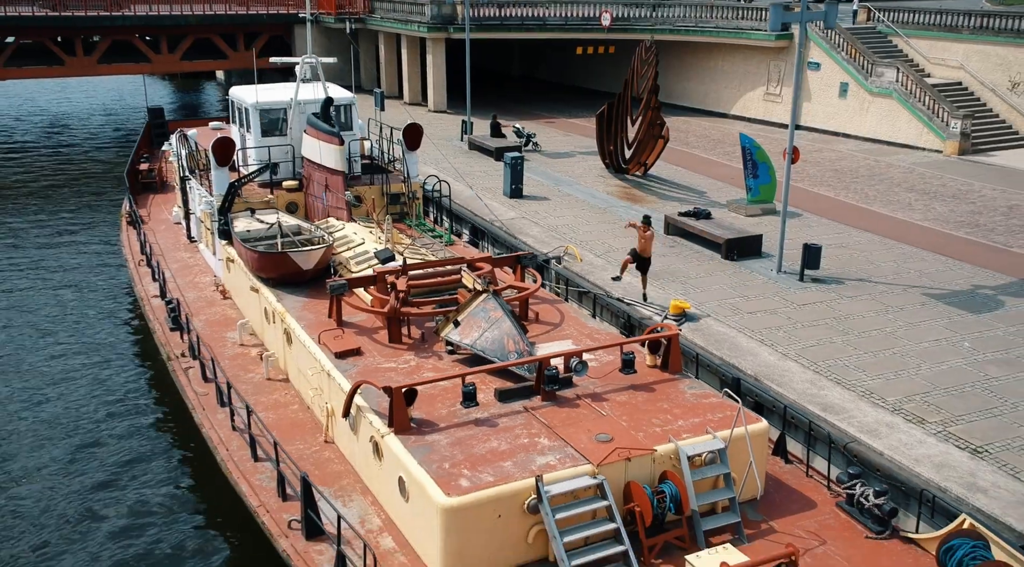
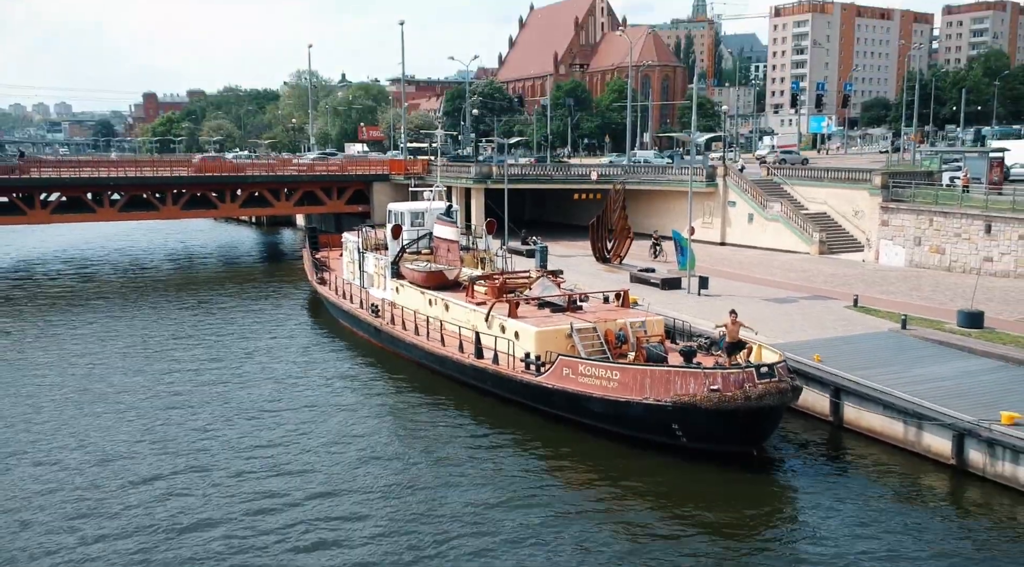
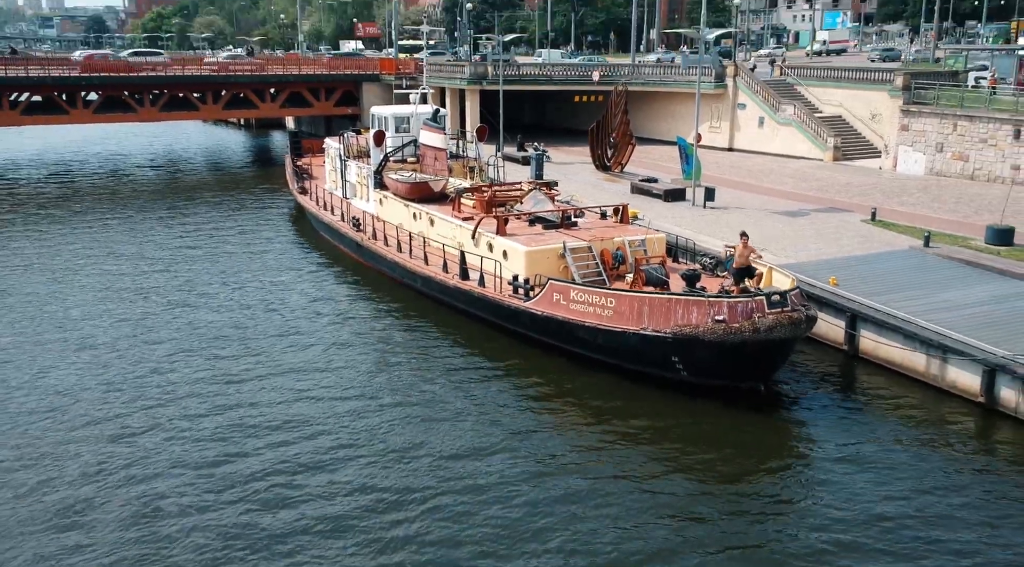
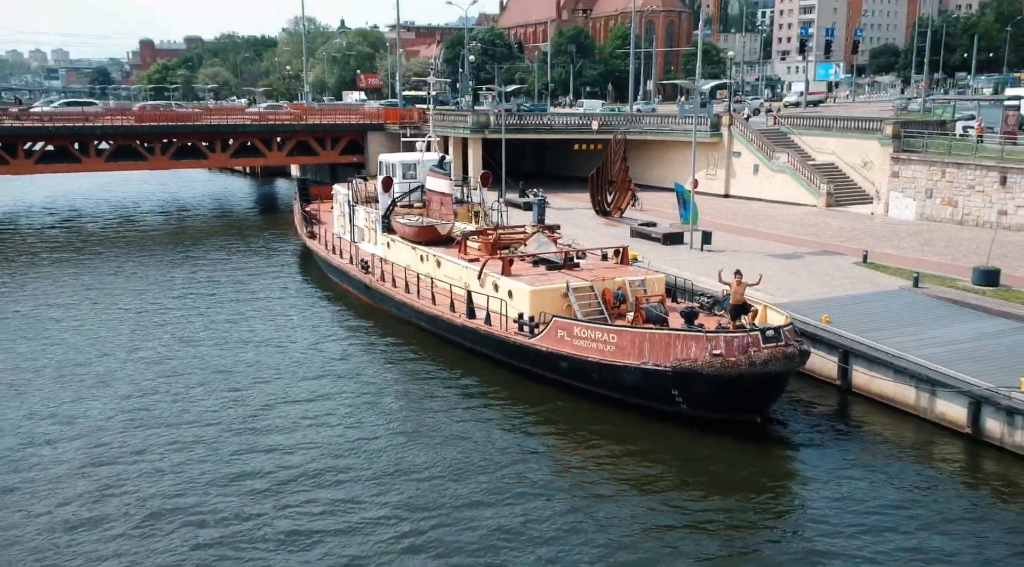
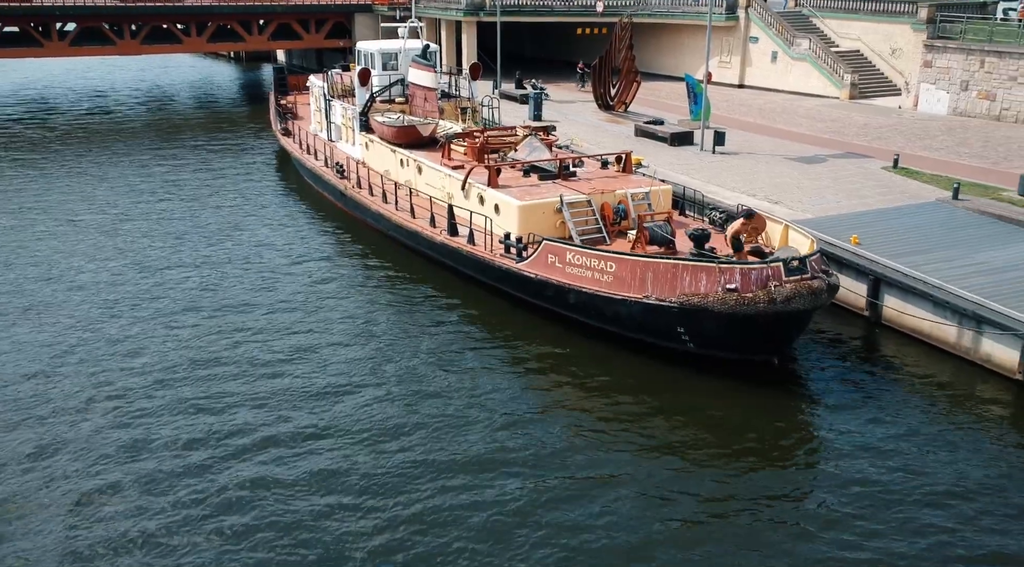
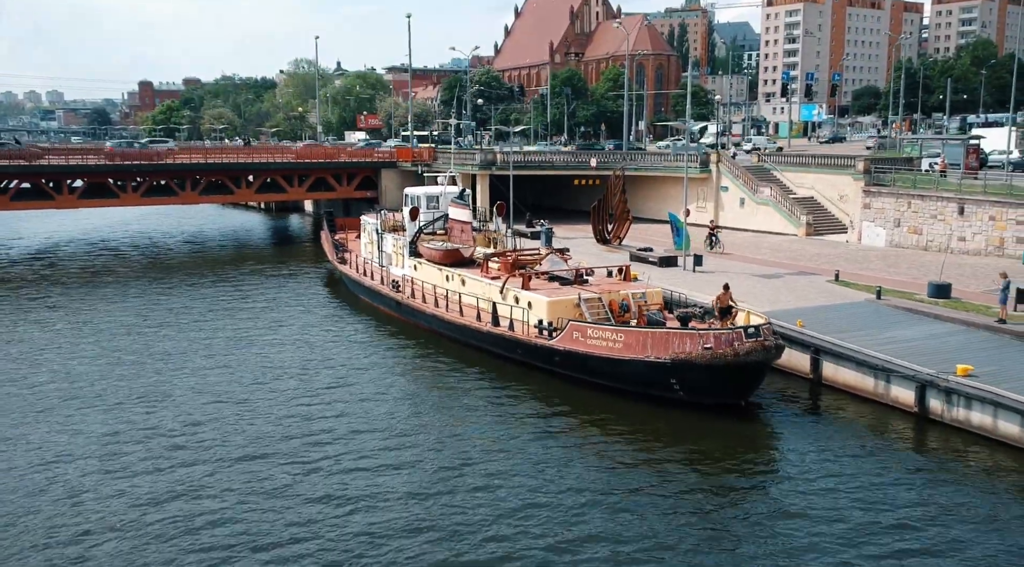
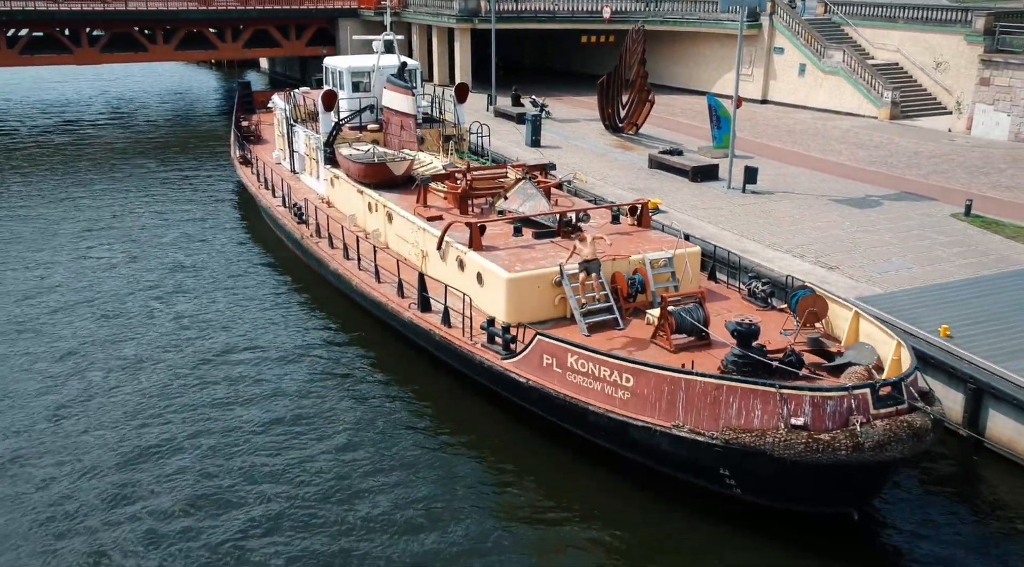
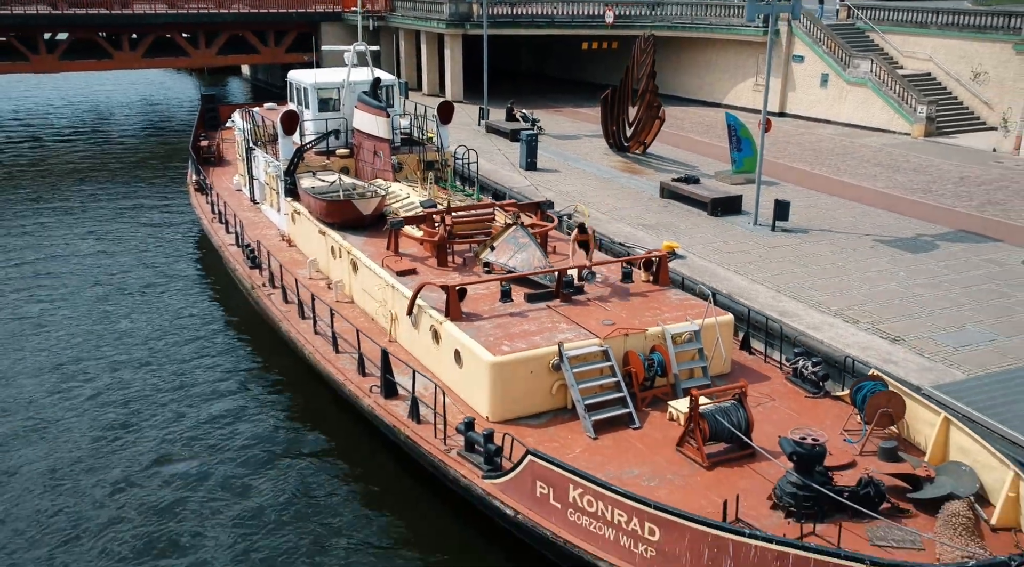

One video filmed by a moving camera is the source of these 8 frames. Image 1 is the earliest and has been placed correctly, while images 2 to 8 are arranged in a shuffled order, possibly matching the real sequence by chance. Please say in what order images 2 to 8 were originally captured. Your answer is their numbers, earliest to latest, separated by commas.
8, 7, 5, 3, 4, 2, 6
